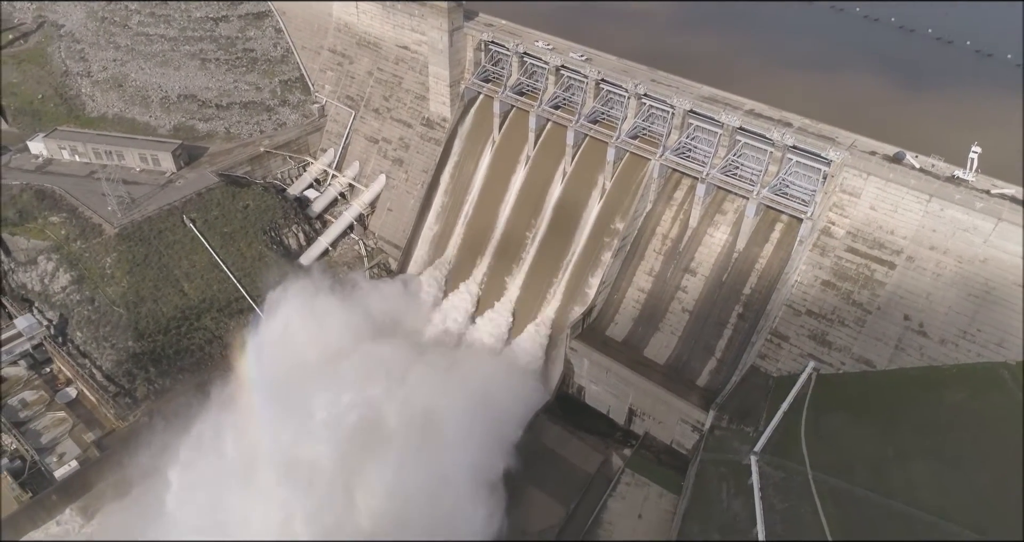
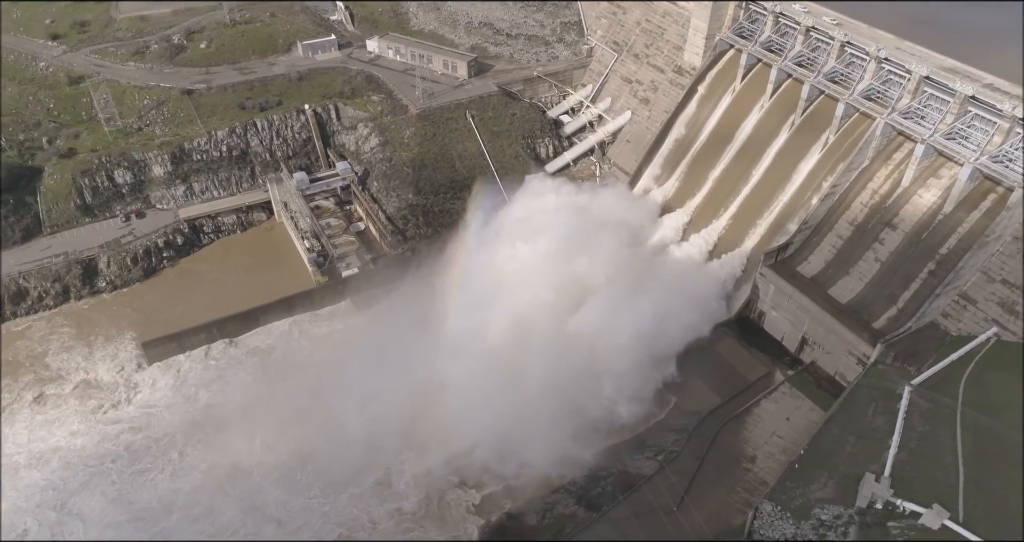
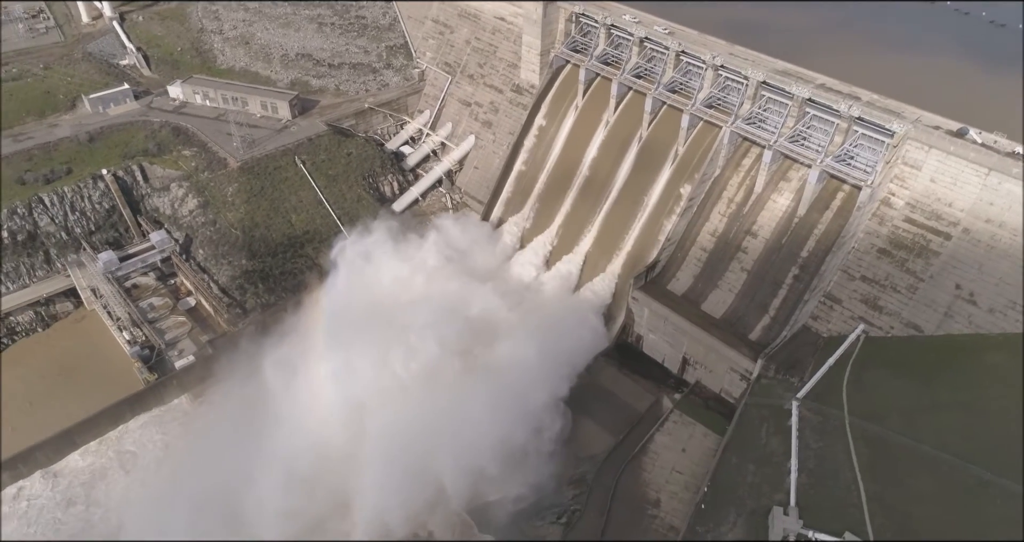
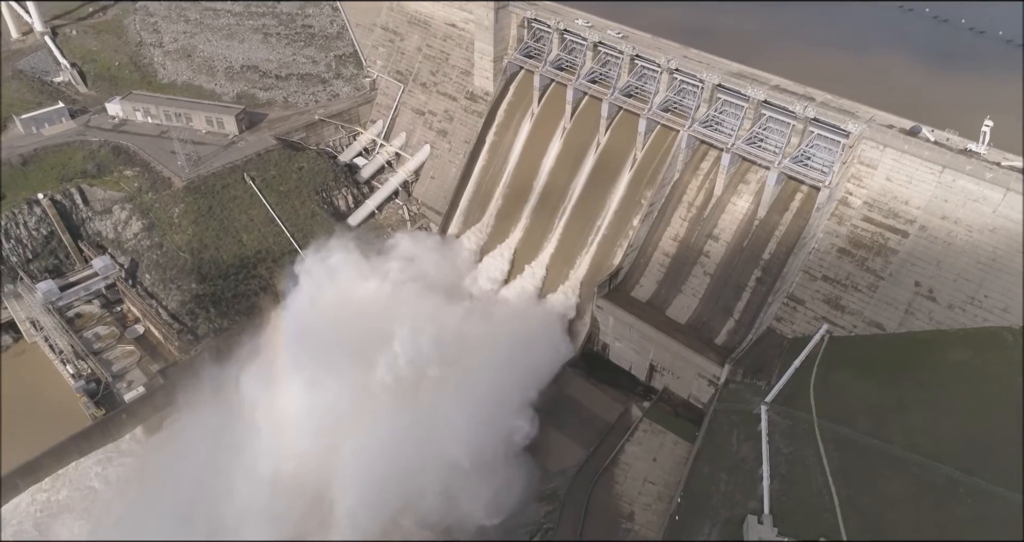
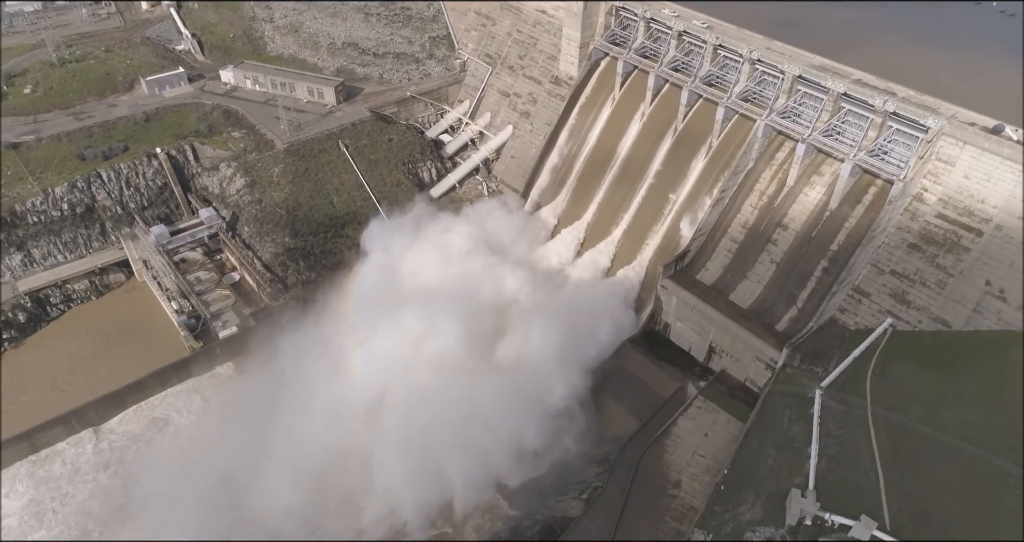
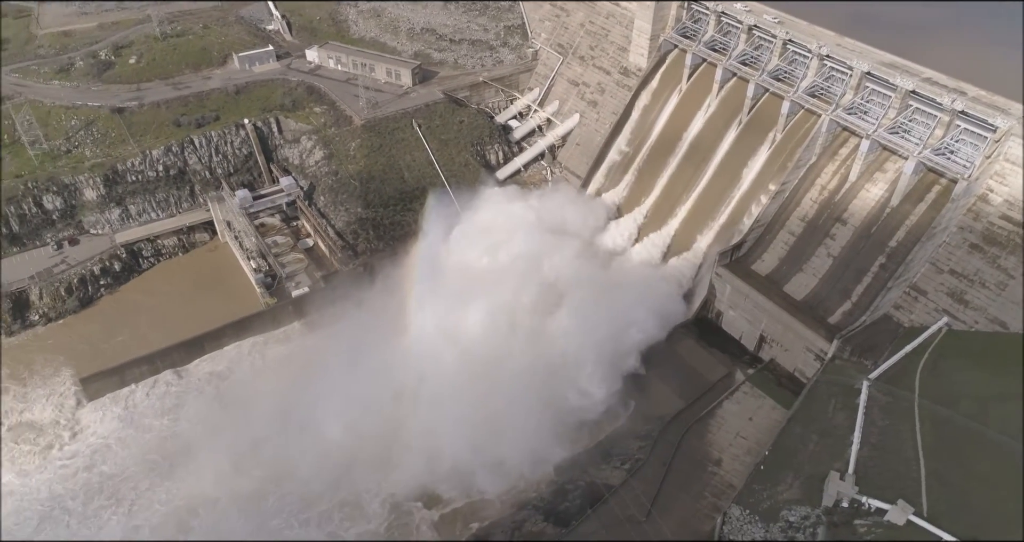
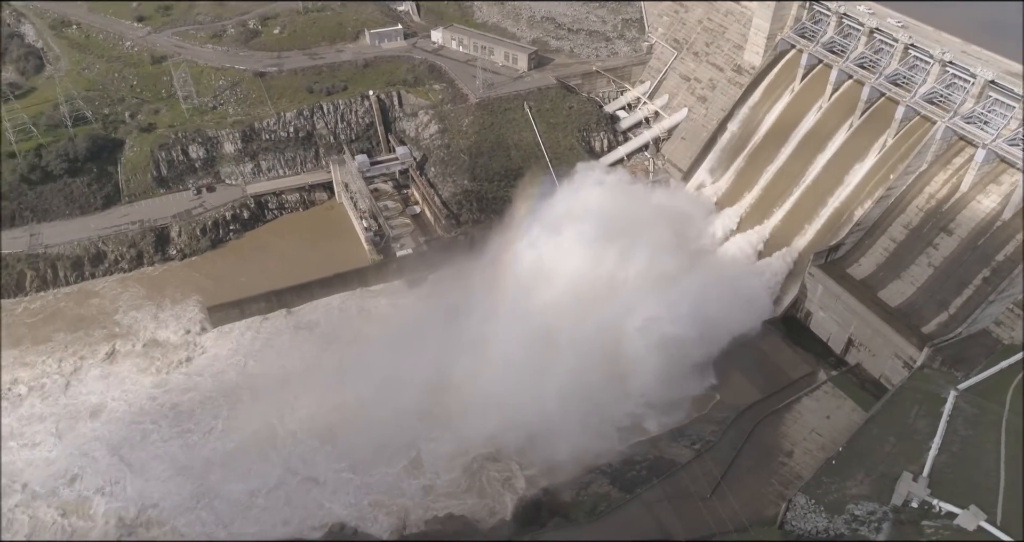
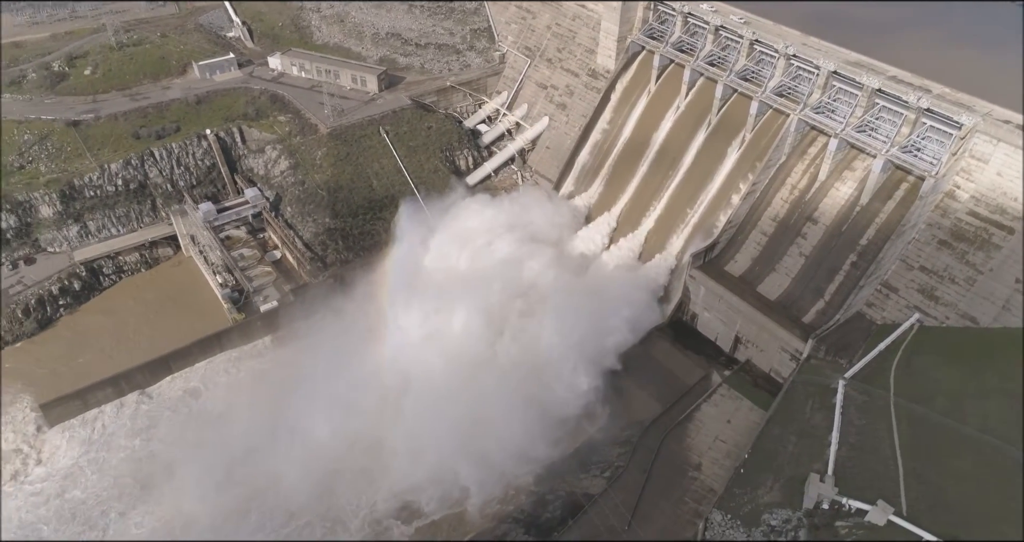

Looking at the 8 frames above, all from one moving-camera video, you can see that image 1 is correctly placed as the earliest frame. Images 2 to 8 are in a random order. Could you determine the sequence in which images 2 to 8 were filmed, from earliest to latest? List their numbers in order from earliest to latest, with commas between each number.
4, 3, 5, 8, 6, 2, 7
